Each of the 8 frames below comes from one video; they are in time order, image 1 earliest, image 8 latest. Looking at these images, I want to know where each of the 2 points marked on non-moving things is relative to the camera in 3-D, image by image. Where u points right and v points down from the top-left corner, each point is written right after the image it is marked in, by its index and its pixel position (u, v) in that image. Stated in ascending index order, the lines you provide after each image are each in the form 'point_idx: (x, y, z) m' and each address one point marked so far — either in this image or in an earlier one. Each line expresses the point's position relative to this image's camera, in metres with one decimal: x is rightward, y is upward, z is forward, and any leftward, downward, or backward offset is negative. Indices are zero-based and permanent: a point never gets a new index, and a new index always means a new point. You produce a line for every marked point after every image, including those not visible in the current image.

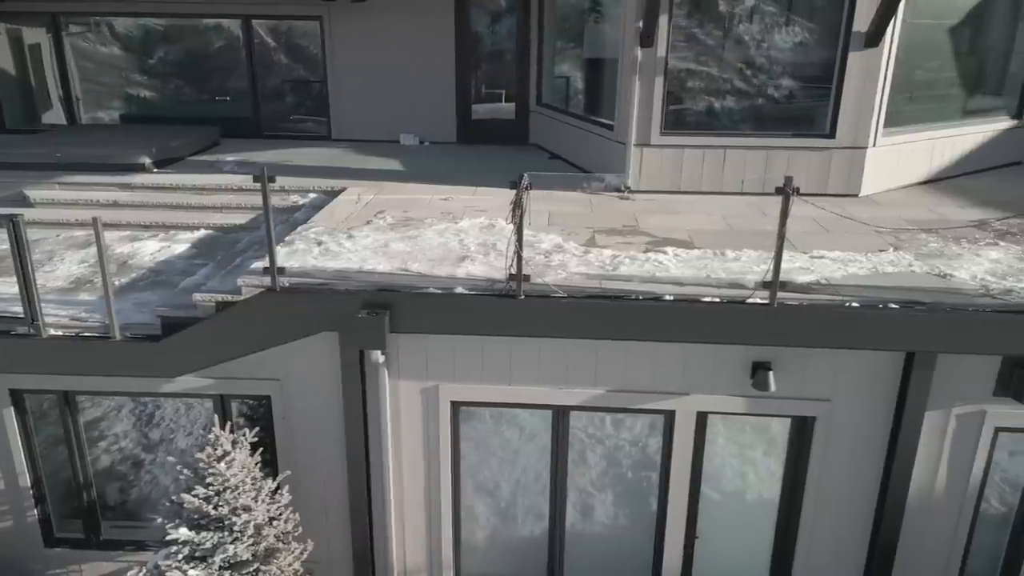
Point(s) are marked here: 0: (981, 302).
0: (+3.1, -0.1, +4.7) m
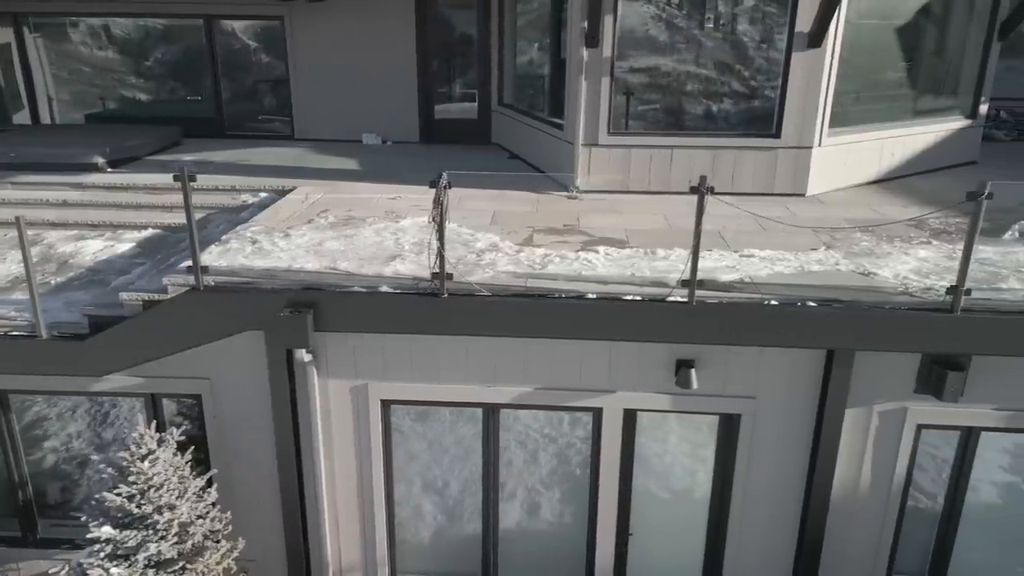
0: (+2.6, -0.1, +4.7) m
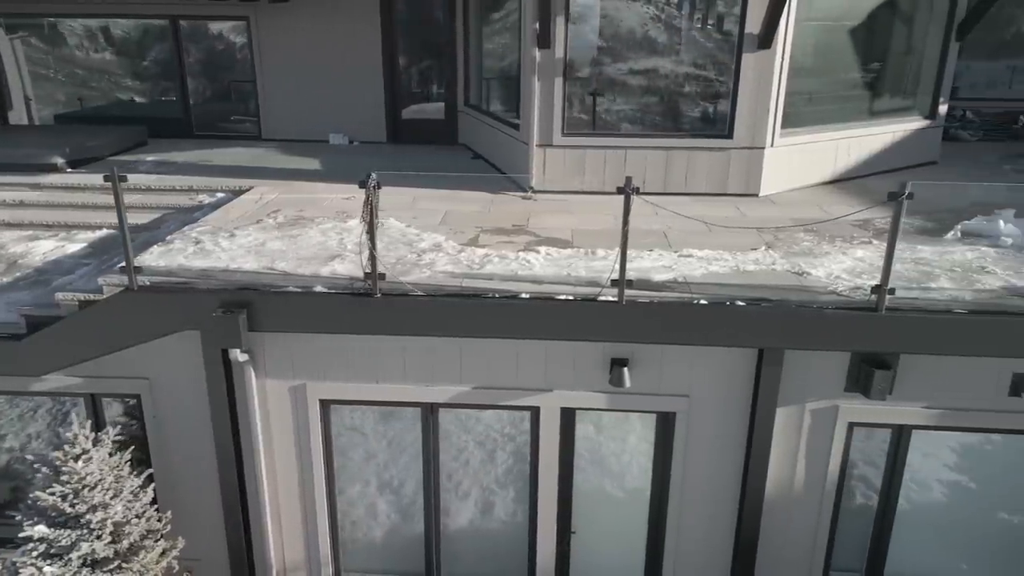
0: (+2.1, -0.1, +4.7) m
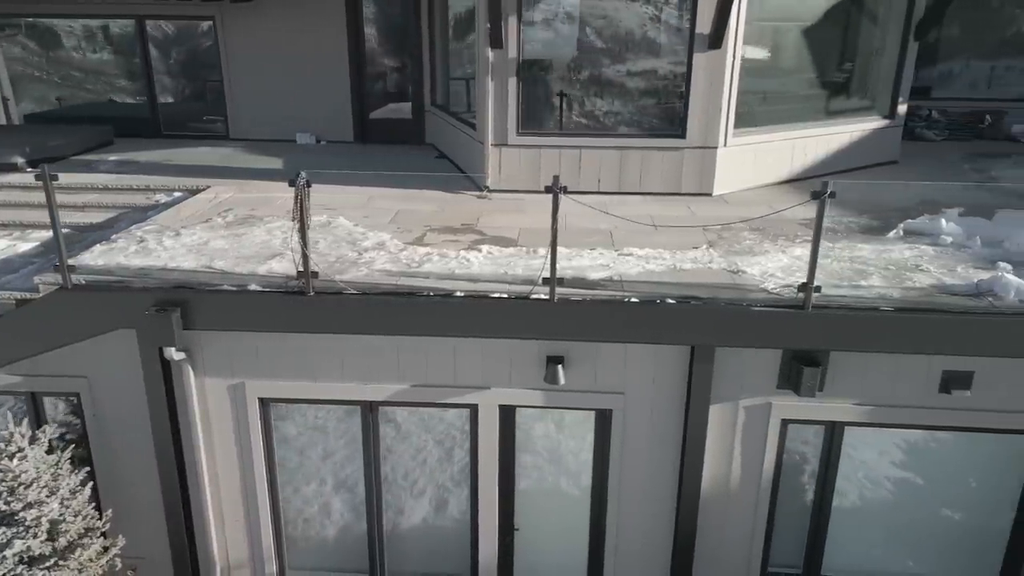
0: (+1.7, -0.1, +4.8) m
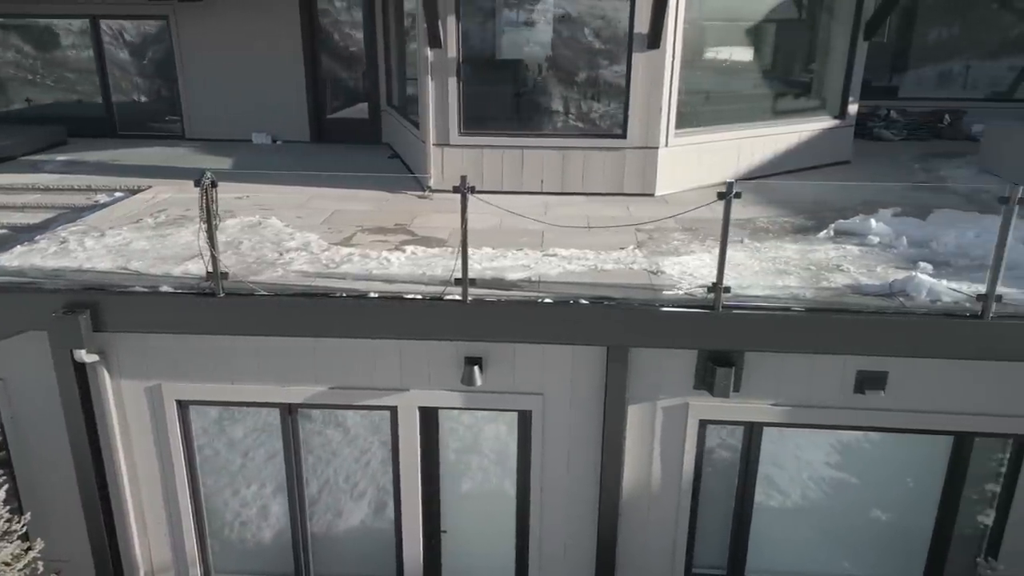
0: (+1.1, -0.1, +4.7) m
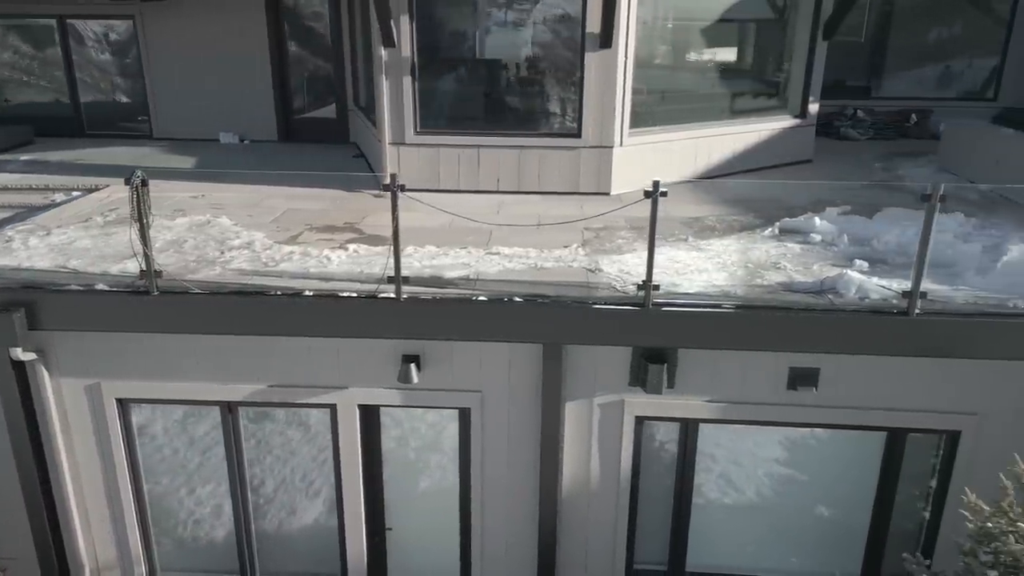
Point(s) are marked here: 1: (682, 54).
0: (+0.6, 0.0, +4.8) m
1: (+1.8, +2.6, +7.7) m
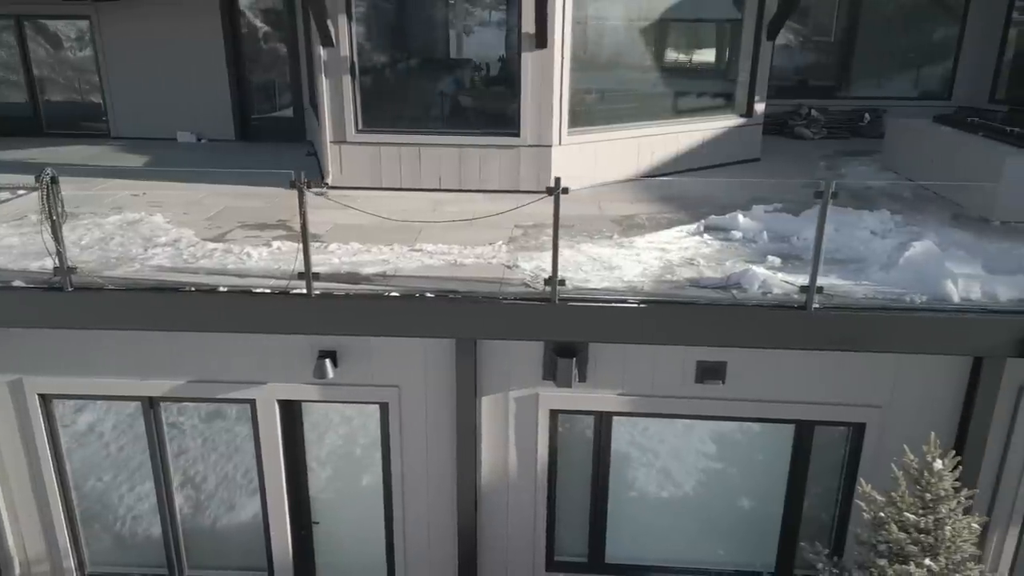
0: (0.0, 0.0, +4.9) m
1: (+1.2, +2.6, +7.8) m
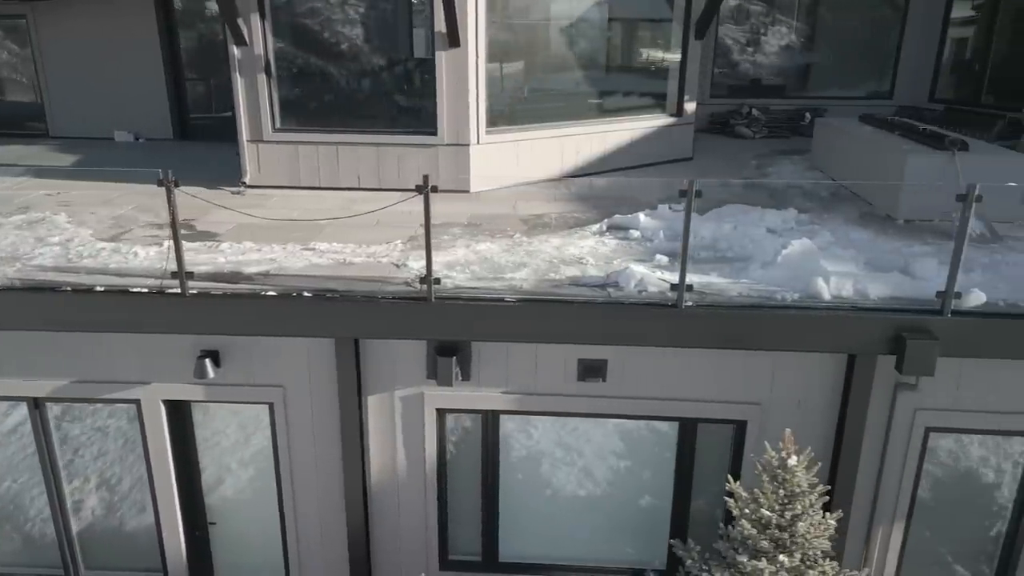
0: (-0.8, 0.0, +4.8) m
1: (+0.3, +2.6, +7.8) m
